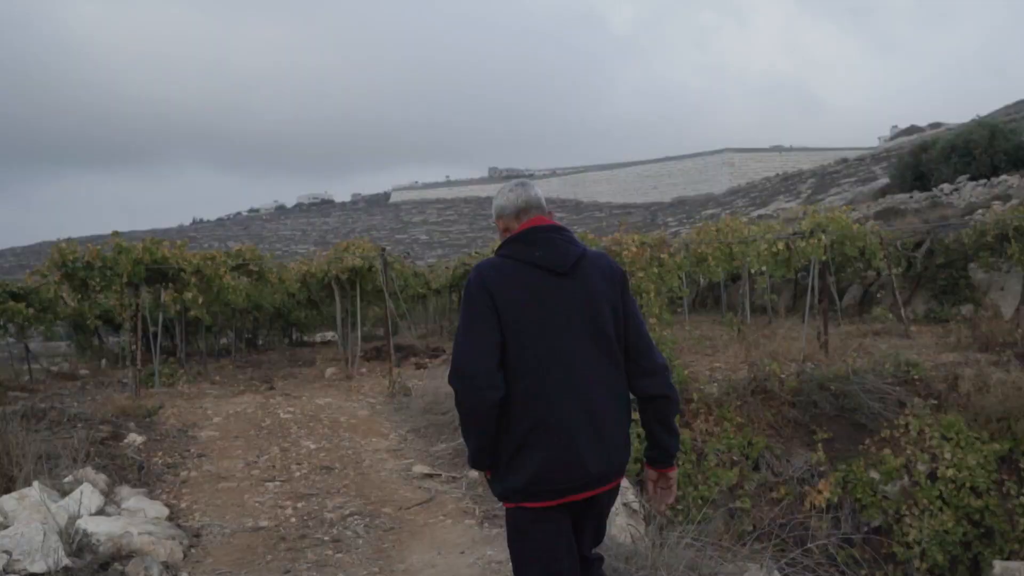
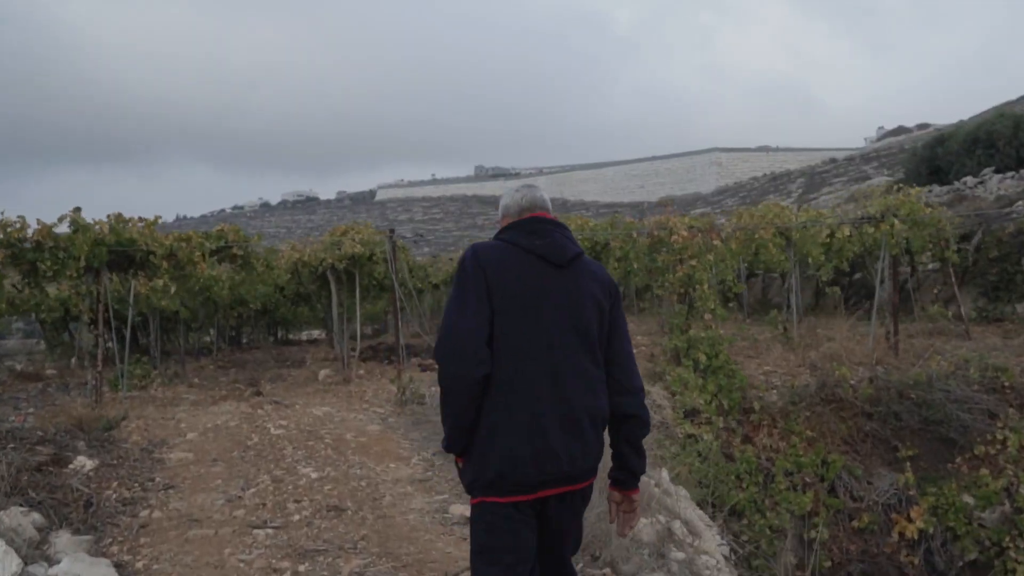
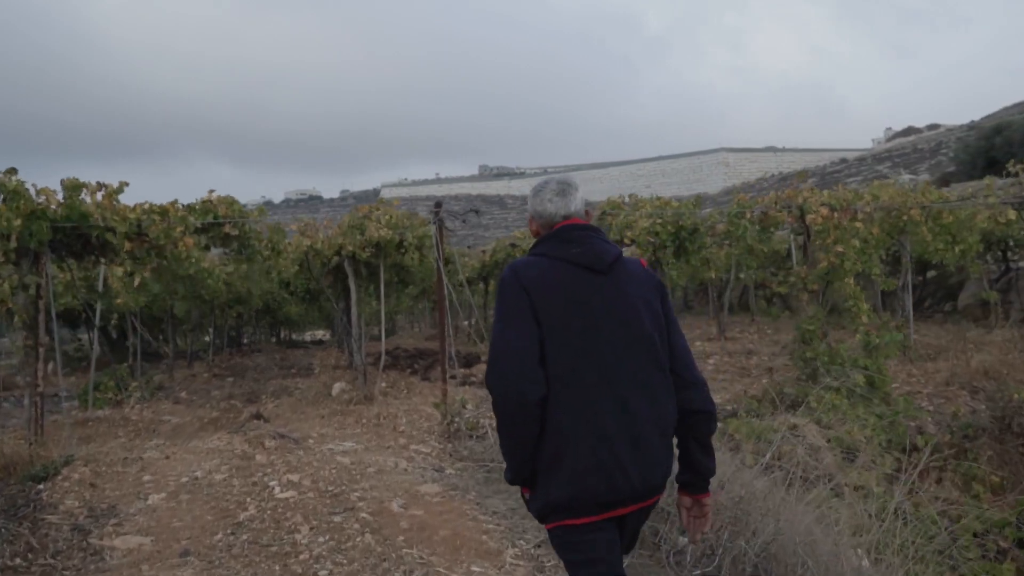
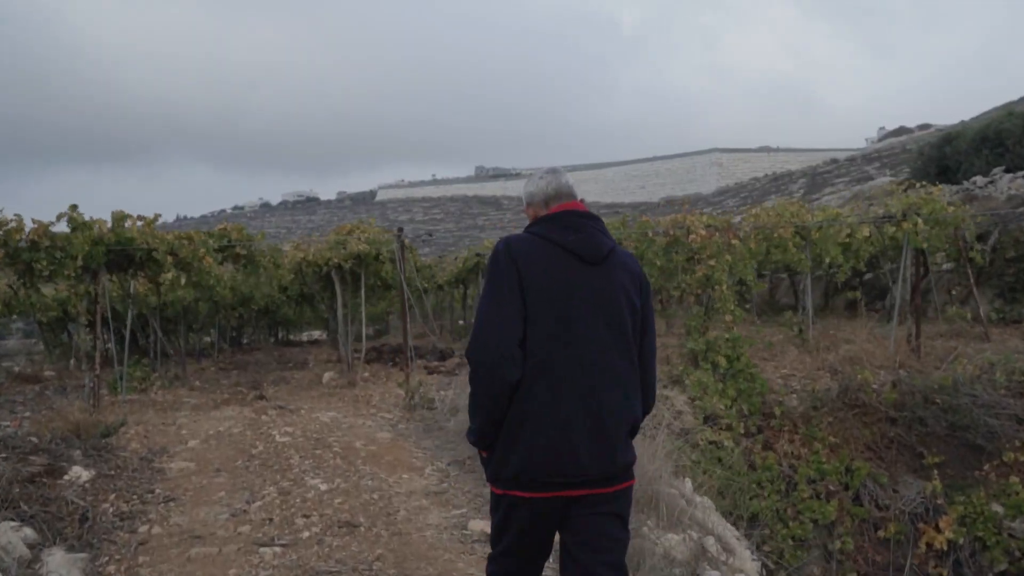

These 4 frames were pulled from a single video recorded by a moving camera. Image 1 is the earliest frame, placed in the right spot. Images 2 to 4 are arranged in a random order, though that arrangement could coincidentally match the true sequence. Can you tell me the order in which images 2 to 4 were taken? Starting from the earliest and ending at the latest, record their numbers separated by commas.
2, 4, 3
